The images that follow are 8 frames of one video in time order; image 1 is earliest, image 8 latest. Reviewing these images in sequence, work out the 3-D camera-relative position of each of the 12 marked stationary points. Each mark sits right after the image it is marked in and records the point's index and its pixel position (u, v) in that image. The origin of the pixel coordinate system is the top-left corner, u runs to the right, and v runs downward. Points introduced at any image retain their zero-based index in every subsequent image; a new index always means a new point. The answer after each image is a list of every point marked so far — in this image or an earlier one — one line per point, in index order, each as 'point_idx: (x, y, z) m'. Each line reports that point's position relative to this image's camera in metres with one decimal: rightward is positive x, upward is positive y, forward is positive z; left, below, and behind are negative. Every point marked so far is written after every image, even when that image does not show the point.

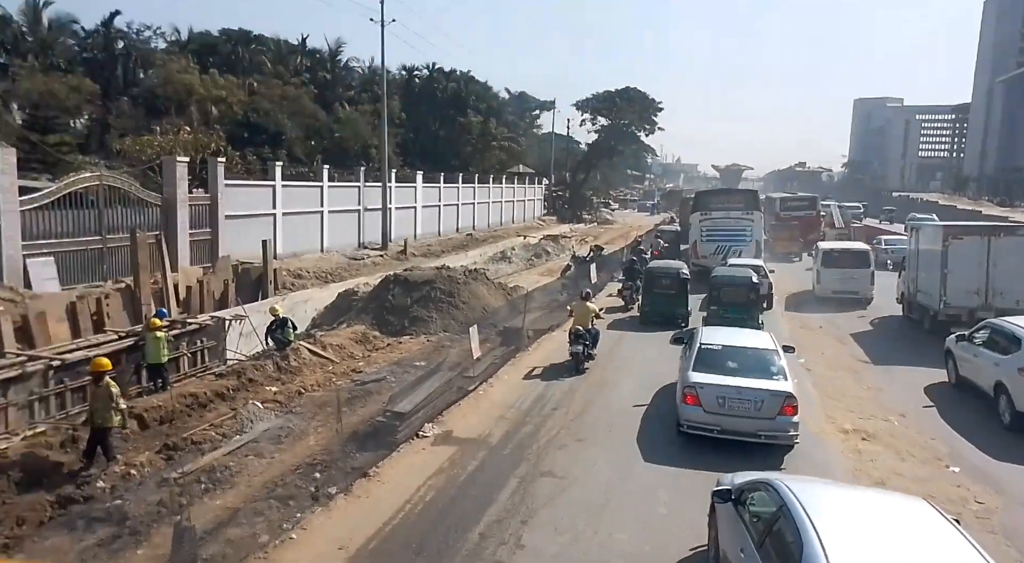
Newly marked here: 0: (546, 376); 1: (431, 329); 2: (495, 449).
0: (+0.6, -1.6, +12.0) m
1: (-1.9, -1.1, +15.1) m
2: (-0.2, -2.0, +8.1) m
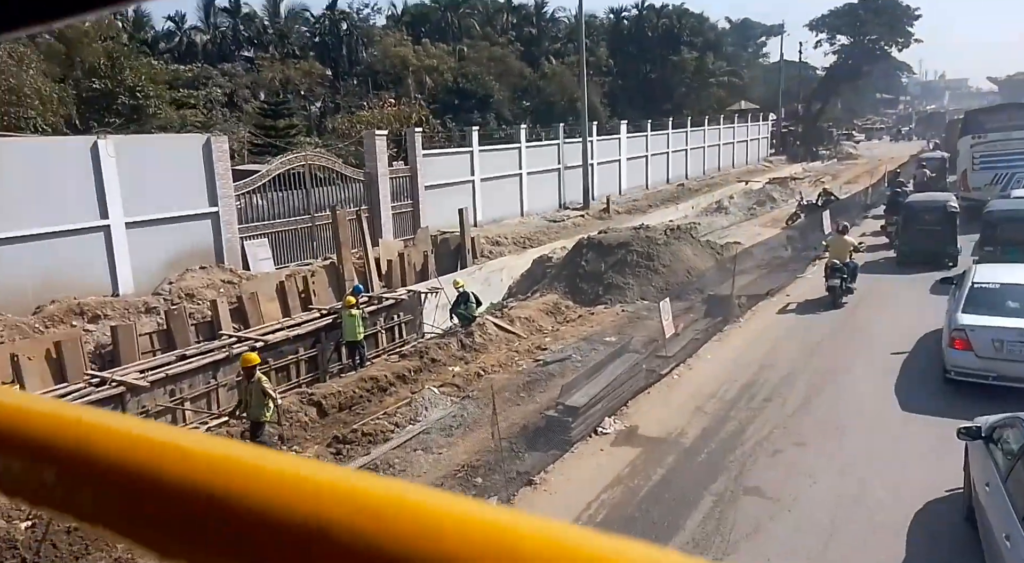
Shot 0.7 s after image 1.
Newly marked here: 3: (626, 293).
0: (+3.8, -1.0, +10.2) m
1: (+2.3, -0.3, +13.8) m
2: (+1.8, -1.7, +6.8) m
3: (+2.3, -0.2, +13.9) m
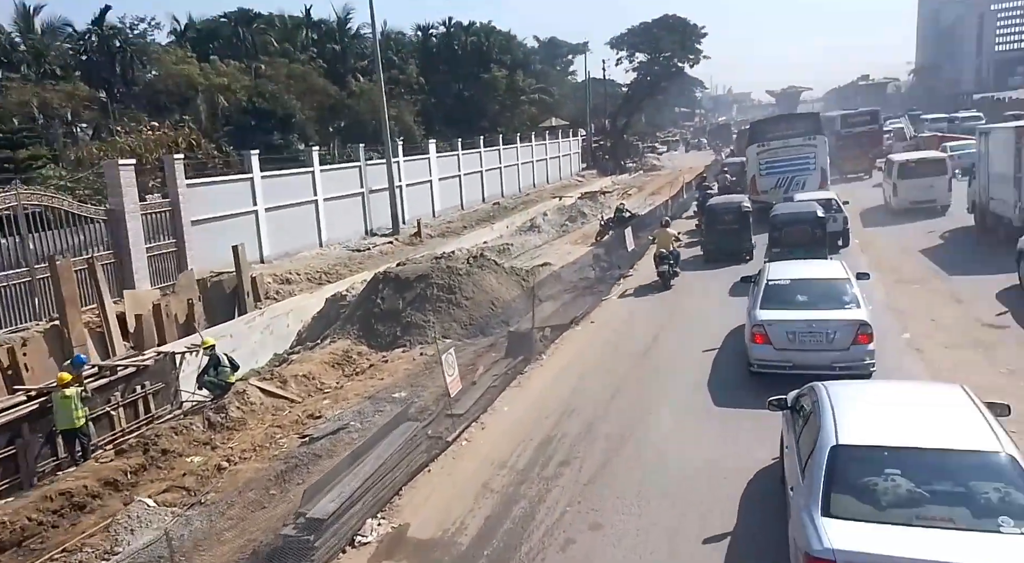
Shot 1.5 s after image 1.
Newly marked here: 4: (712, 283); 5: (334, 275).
0: (+0.8, -1.5, +9.2) m
1: (-1.5, -1.0, +12.4) m
2: (-0.4, -2.2, +5.4) m
3: (-1.5, -0.9, +12.5) m
4: (+4.9, 0.0, +17.2) m
5: (-4.5, +0.2, +17.4) m
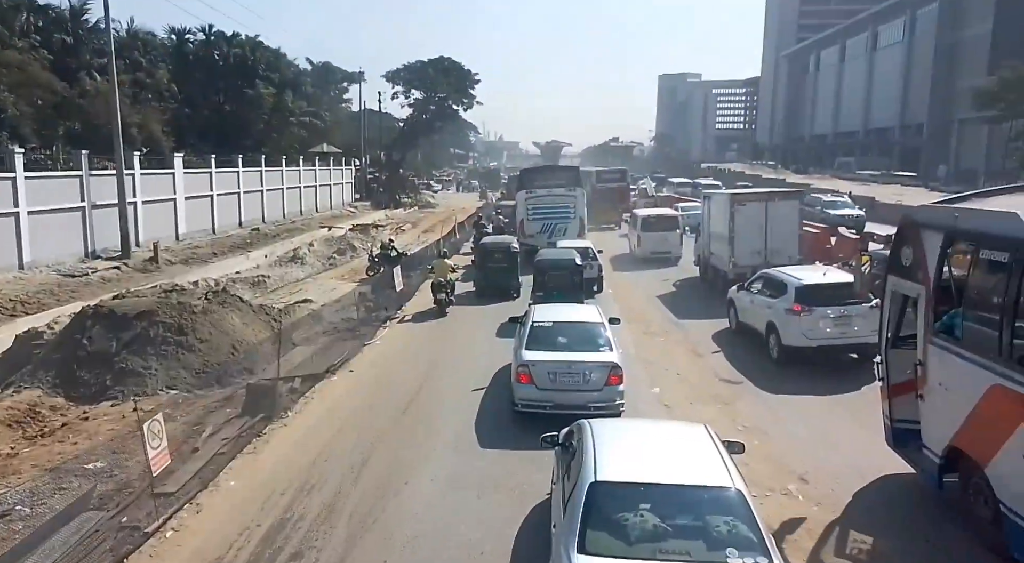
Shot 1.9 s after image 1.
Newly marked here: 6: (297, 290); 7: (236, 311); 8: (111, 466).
0: (-2.3, -2.0, +8.0) m
1: (-5.5, -1.6, +10.3) m
2: (-2.1, -2.5, +4.0) m
3: (-5.5, -1.5, +10.4) m
4: (-1.0, -1.1, +17.0) m
5: (-9.9, -0.5, +14.1) m
6: (-5.9, -0.2, +18.9) m
7: (-5.1, -0.5, +12.5) m
8: (-4.4, -2.0, +7.2) m
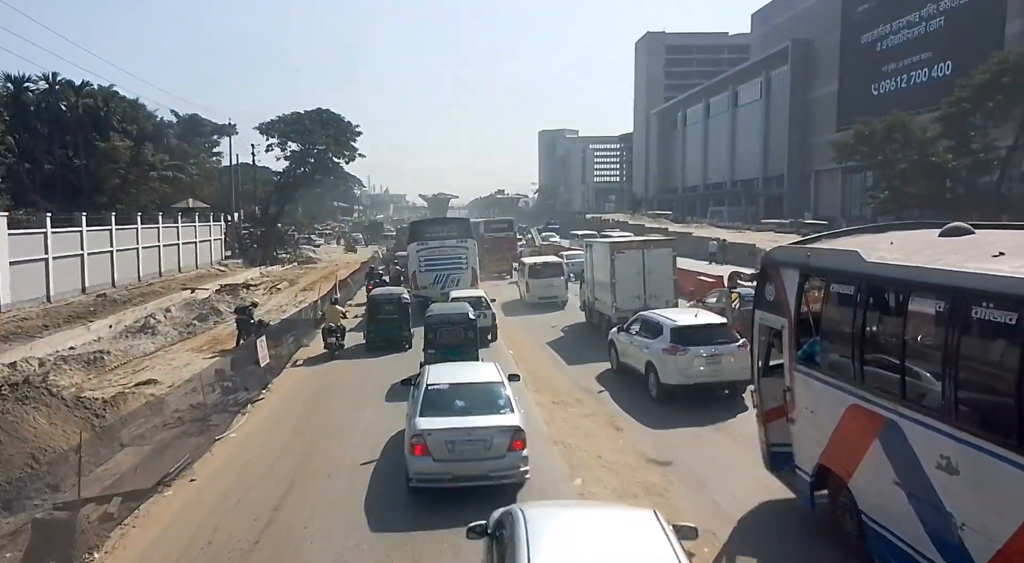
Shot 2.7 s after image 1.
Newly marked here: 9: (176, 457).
0: (-3.3, -2.8, +5.7) m
1: (-6.8, -2.7, +7.5) m
2: (-2.5, -3.0, +1.8) m
3: (-6.8, -2.6, +7.6) m
4: (-3.4, -2.6, +14.9) m
5: (-11.8, -2.1, +10.6) m
6: (-8.6, -2.0, +16.0) m
7: (-6.8, -1.8, +9.9) m
8: (-5.2, -2.8, +4.6) m
9: (-4.9, -2.4, +9.8) m
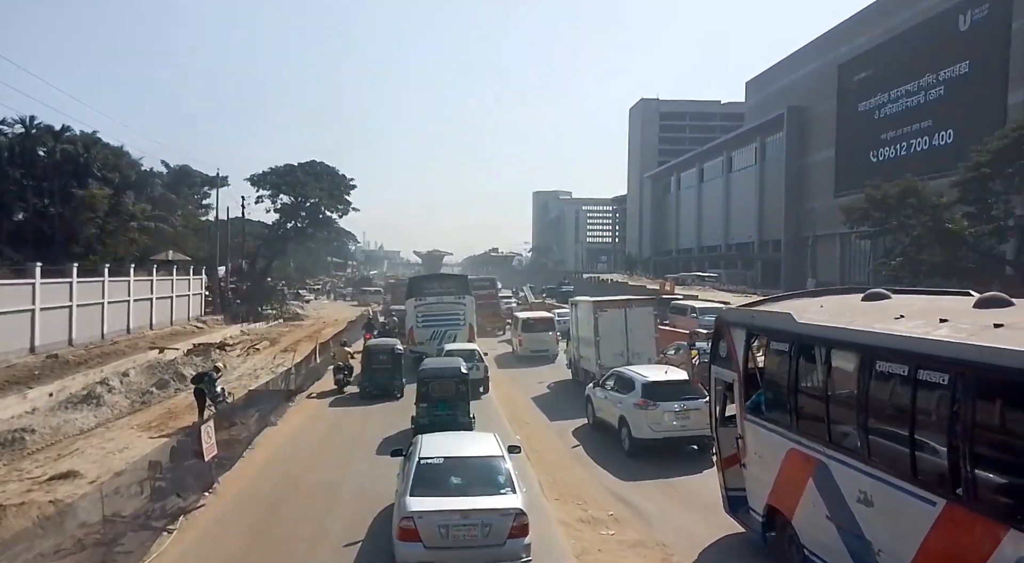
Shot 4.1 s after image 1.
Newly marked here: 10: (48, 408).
0: (-3.1, -3.3, +3.0) m
1: (-6.6, -3.3, +4.8) m
2: (-2.2, -3.2, -0.9) m
3: (-6.7, -3.2, +4.8) m
4: (-3.3, -3.9, +12.1) m
5: (-11.6, -2.8, +7.9) m
6: (-8.6, -3.3, +13.3) m
7: (-6.6, -2.6, +7.2) m
8: (-4.9, -3.2, +1.9) m
9: (-4.7, -3.3, +7.1) m
10: (-11.6, -3.2, +17.0) m
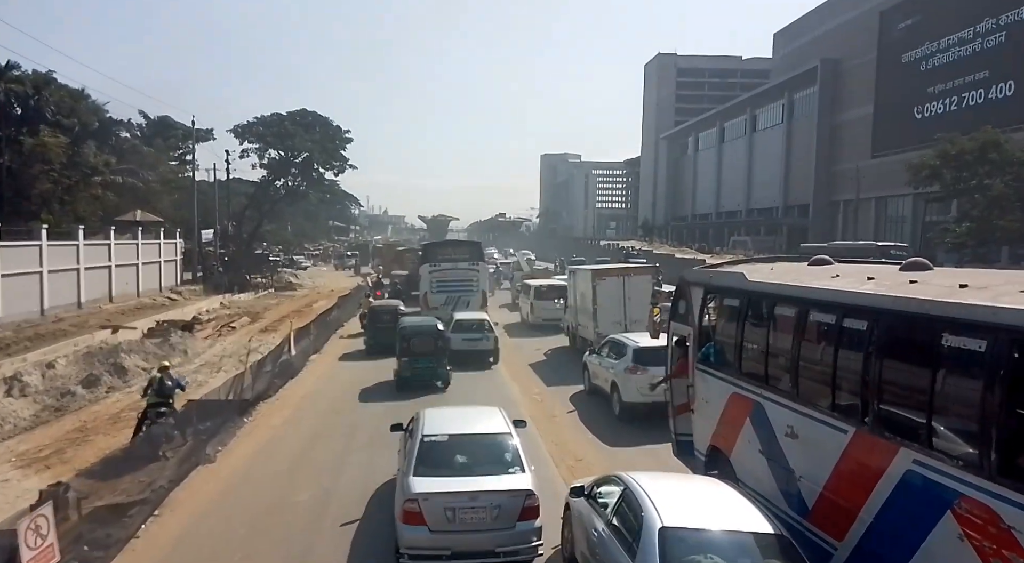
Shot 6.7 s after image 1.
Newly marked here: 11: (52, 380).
0: (-2.4, -3.5, -1.8) m
1: (-5.9, -3.3, 0.0) m
2: (-1.6, -3.5, -5.8) m
3: (-6.0, -3.2, 0.0) m
4: (-2.6, -3.5, +7.3) m
5: (-10.9, -2.6, +3.1) m
6: (-7.8, -2.9, +8.5) m
7: (-5.9, -2.5, +2.3) m
8: (-4.3, -3.4, -2.9) m
9: (-4.0, -3.2, +2.3) m
10: (-10.8, -2.5, +12.3) m
11: (-11.0, -2.2, +16.5) m
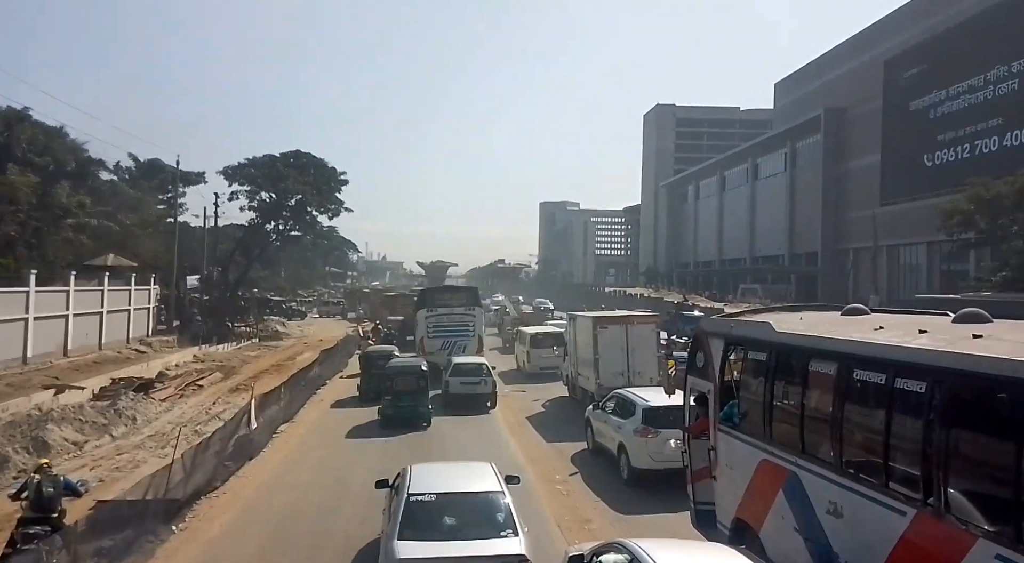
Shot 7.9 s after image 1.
0: (-2.1, -3.4, -5.0) m
1: (-5.6, -3.3, -3.2) m
2: (-1.3, -3.2, -8.9) m
3: (-5.7, -3.2, -3.1) m
4: (-2.3, -4.0, +4.2) m
5: (-10.7, -2.8, 0.0) m
6: (-7.6, -3.5, +5.3) m
7: (-5.6, -2.6, -0.7) m
8: (-4.0, -3.2, -6.1) m
9: (-3.7, -3.3, -0.9) m
10: (-10.6, -3.3, +9.1) m
11: (-10.7, -3.3, +13.4) m
